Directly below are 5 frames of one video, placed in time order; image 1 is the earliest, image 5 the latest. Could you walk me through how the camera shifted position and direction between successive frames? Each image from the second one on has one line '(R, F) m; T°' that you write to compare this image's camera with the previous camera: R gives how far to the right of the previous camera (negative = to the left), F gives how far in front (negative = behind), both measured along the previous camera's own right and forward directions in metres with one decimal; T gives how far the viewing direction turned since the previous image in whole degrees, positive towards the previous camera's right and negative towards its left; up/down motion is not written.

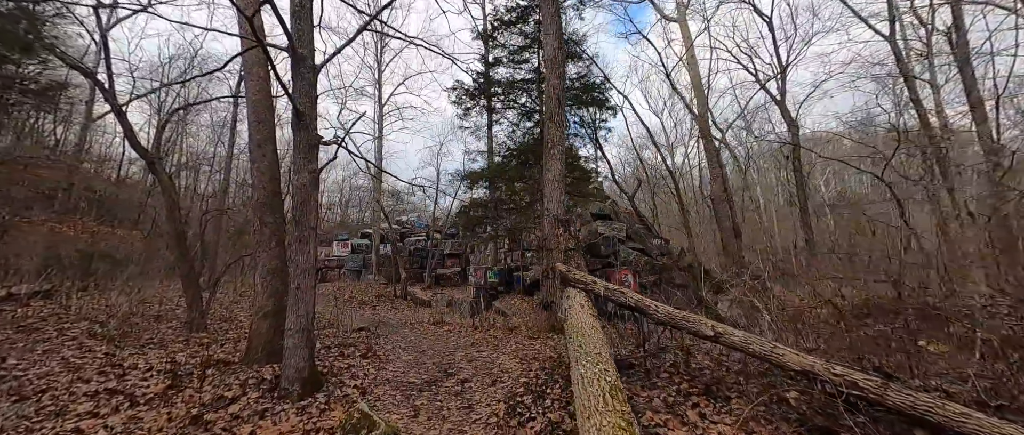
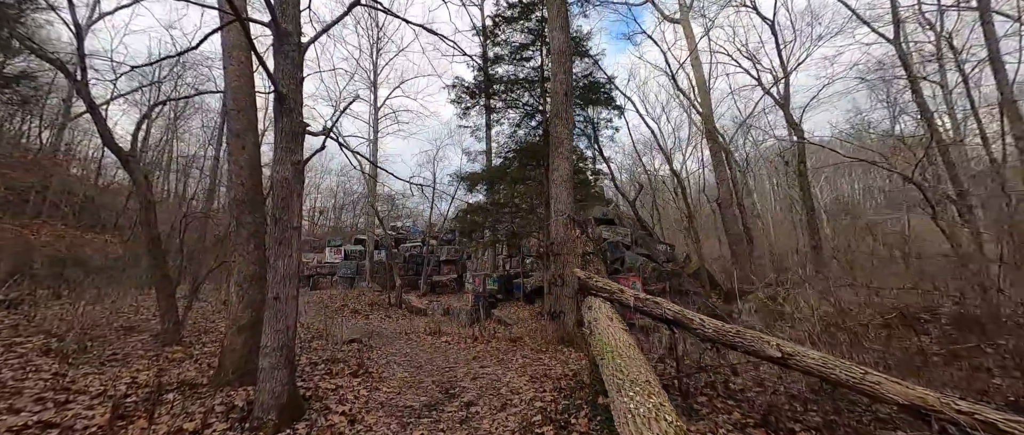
(-0.2, +0.5) m; +1°
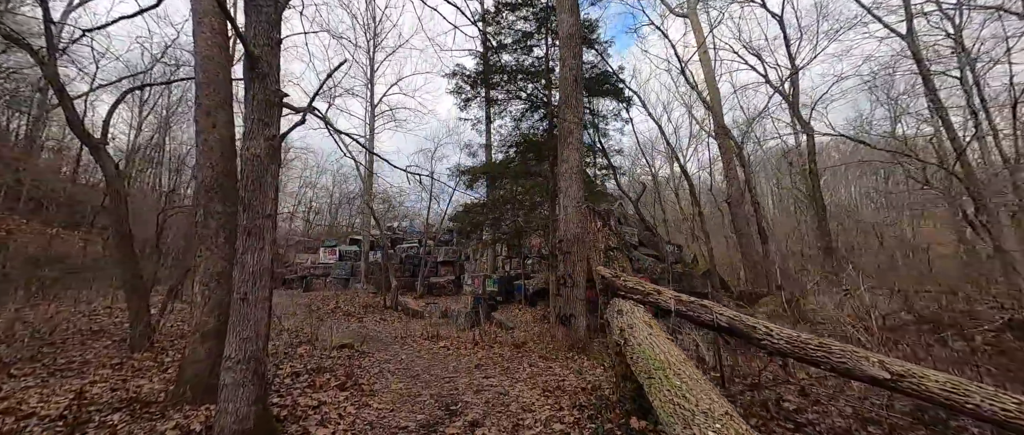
(-0.1, +0.6) m; 0°
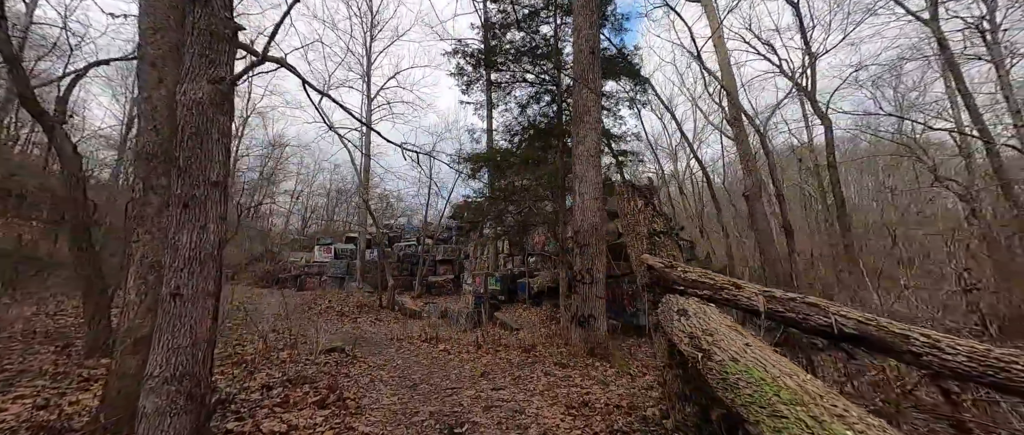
(-0.2, +0.7) m; 0°
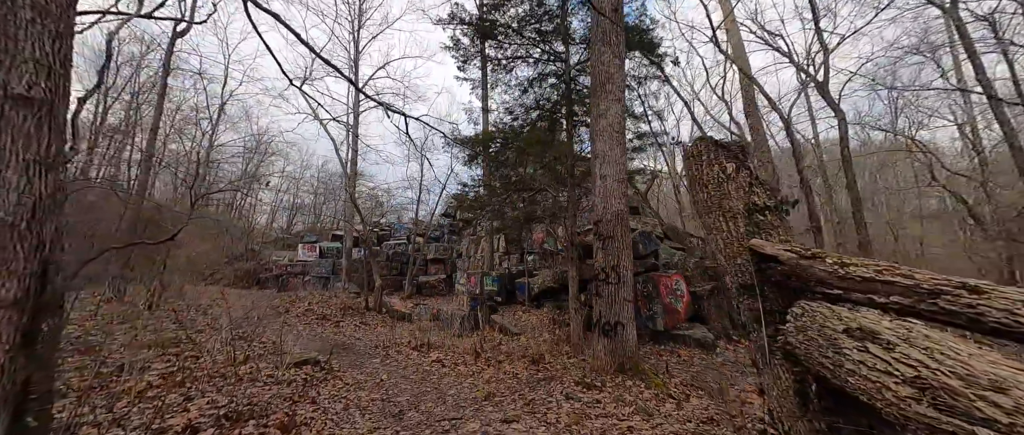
(-0.2, +1.0) m; +1°
